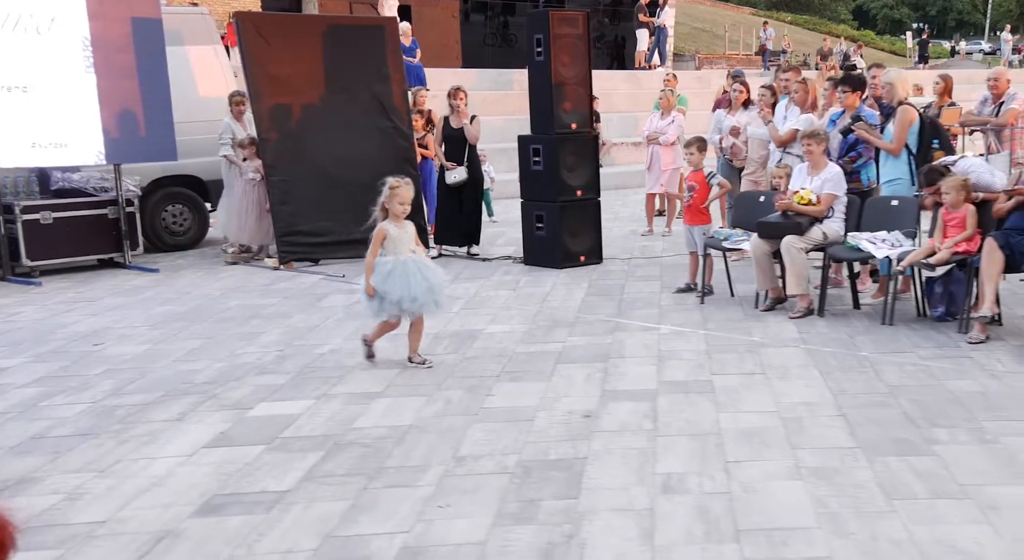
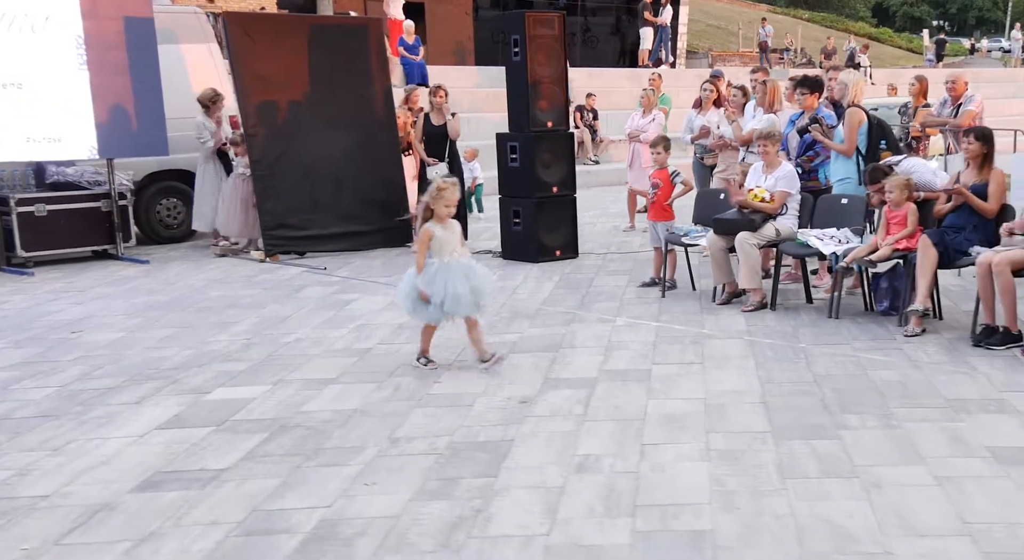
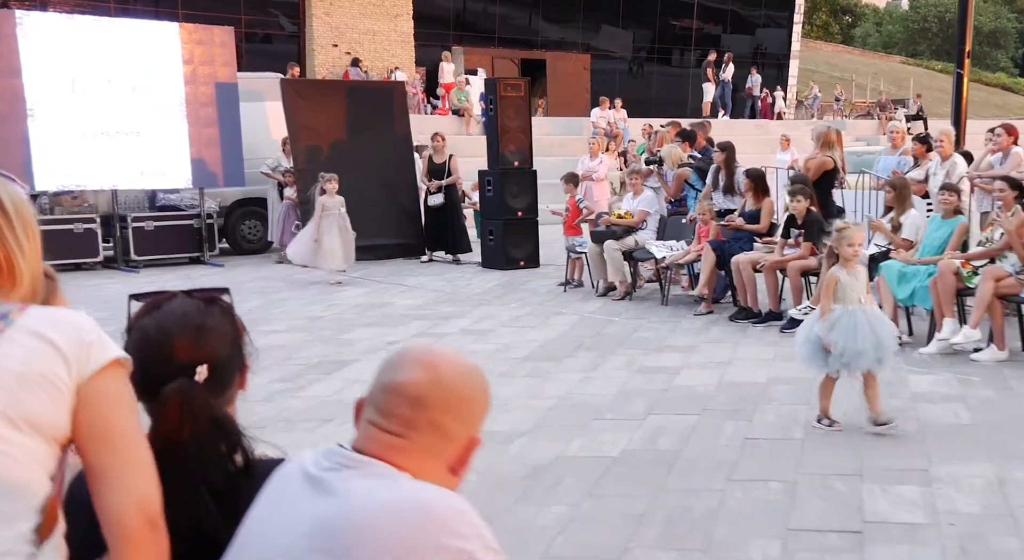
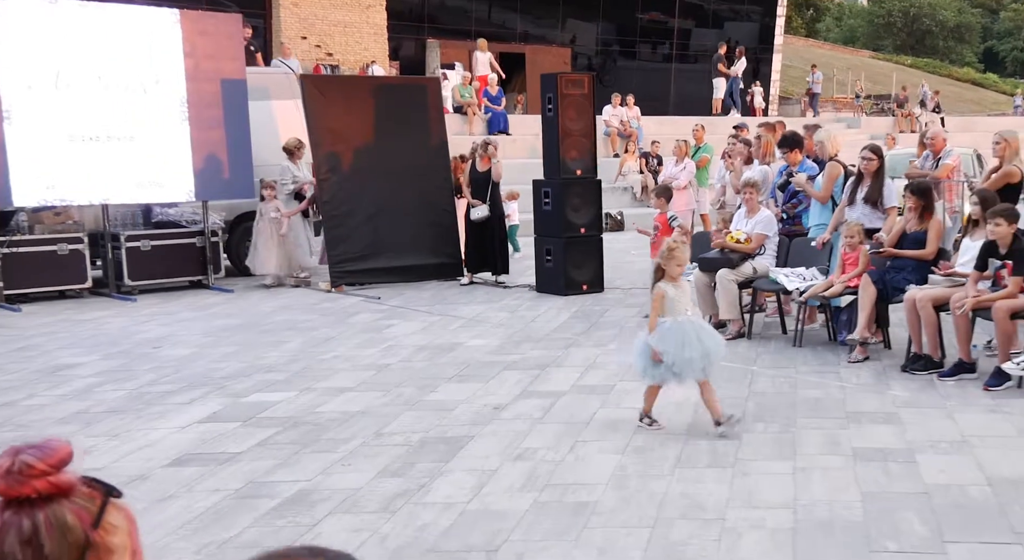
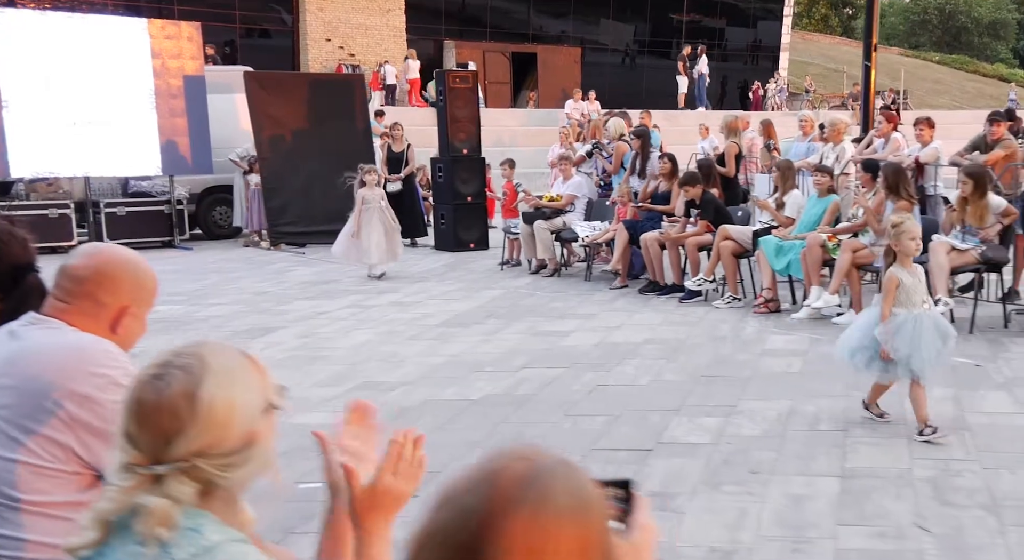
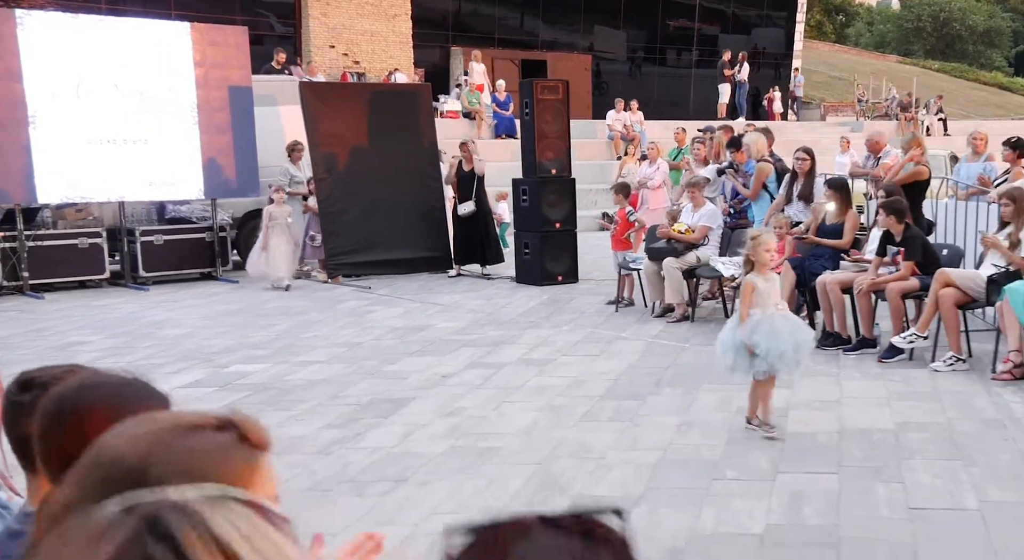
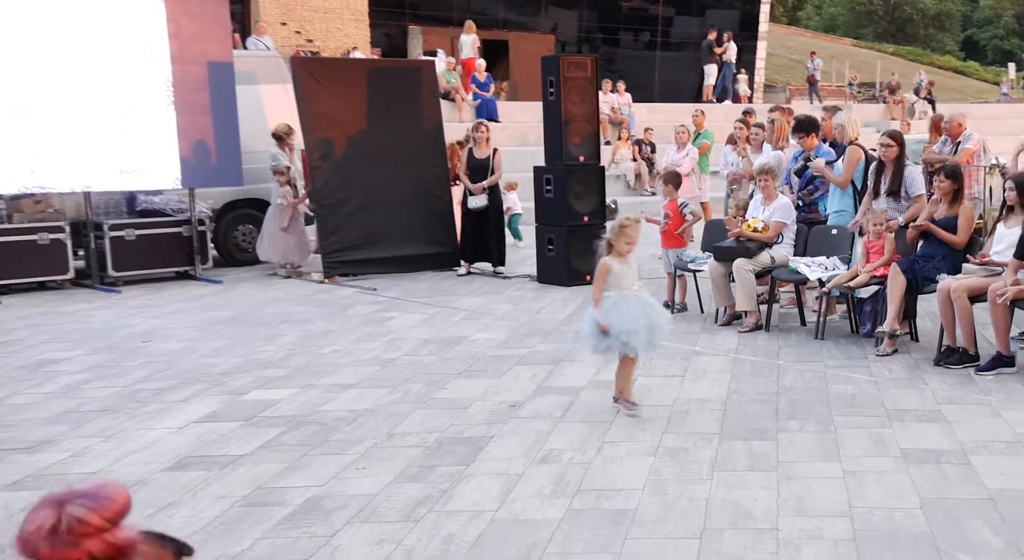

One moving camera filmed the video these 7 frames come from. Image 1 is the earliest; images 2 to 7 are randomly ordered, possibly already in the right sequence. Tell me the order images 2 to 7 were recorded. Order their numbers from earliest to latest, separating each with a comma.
2, 7, 4, 6, 3, 5
